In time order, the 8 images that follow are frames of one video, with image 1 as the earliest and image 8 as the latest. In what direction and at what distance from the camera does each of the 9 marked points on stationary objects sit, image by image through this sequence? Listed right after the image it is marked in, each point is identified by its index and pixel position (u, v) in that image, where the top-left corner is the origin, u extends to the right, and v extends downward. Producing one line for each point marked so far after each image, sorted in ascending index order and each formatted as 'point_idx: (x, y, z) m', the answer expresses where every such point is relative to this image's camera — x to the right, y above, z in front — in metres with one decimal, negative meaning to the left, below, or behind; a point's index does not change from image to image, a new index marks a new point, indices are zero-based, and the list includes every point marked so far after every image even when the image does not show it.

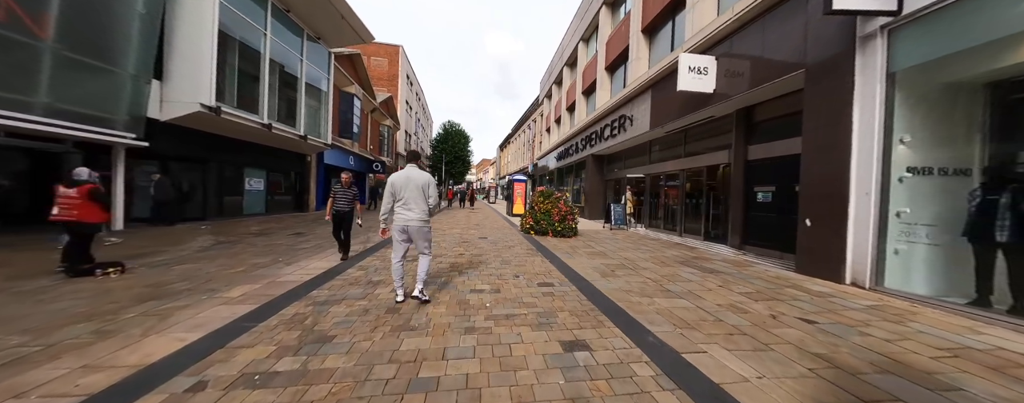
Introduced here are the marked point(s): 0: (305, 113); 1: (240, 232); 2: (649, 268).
0: (-12.5, +5.3, +14.9) m
1: (-10.3, -1.2, +9.3) m
2: (+3.4, -1.7, +6.1) m
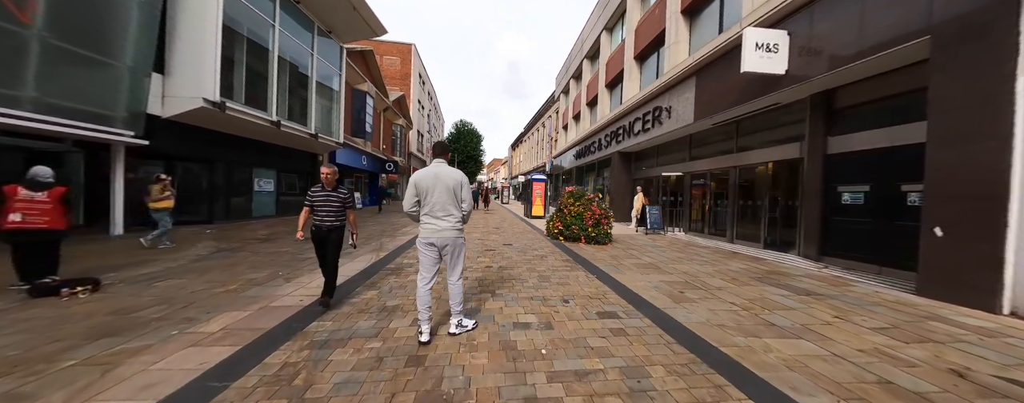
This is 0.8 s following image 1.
0: (-11.4, +5.2, +14.3) m
1: (-9.4, -1.3, +8.6) m
2: (+4.2, -1.7, +4.9) m
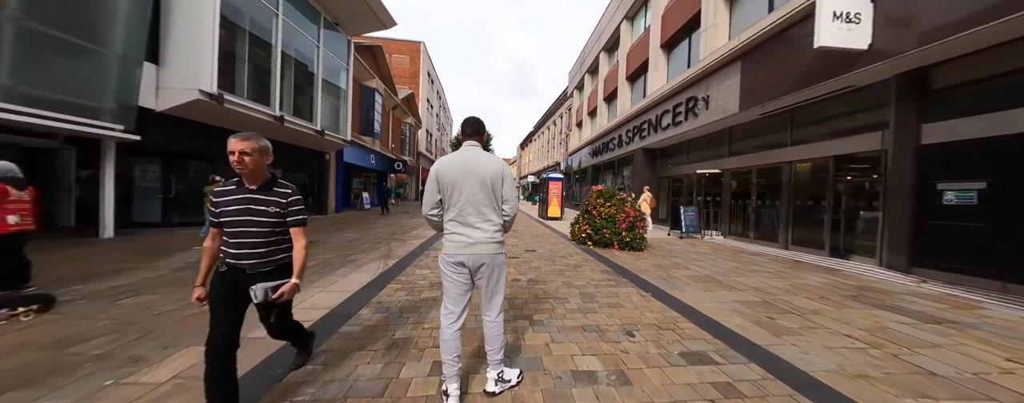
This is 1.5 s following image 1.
0: (-10.5, +5.2, +13.7) m
1: (-8.7, -1.3, +8.0) m
2: (+4.8, -1.7, +3.8) m
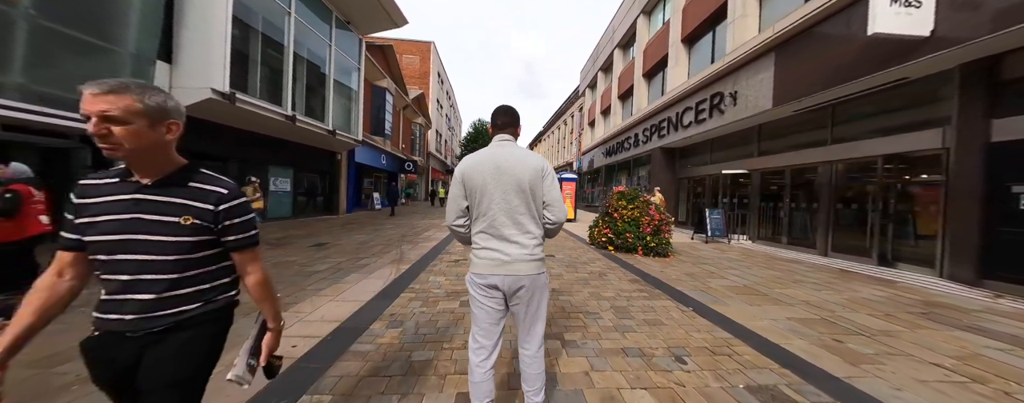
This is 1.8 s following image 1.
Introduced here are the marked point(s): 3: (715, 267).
0: (-9.8, +5.2, +13.6) m
1: (-8.2, -1.3, +7.8) m
2: (+5.2, -1.8, +3.3) m
3: (+5.0, -1.6, +6.1) m
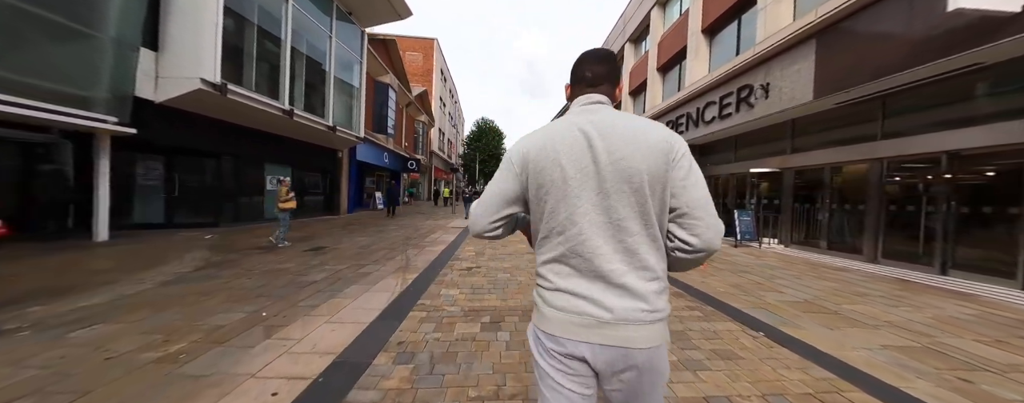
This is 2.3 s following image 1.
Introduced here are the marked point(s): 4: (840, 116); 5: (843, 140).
0: (-9.3, +5.2, +13.0) m
1: (-7.8, -1.3, +7.2) m
2: (+5.6, -1.8, +2.6) m
3: (+5.4, -1.6, +5.5) m
4: (+10.1, +2.6, +7.7) m
5: (+10.1, +1.9, +7.6) m
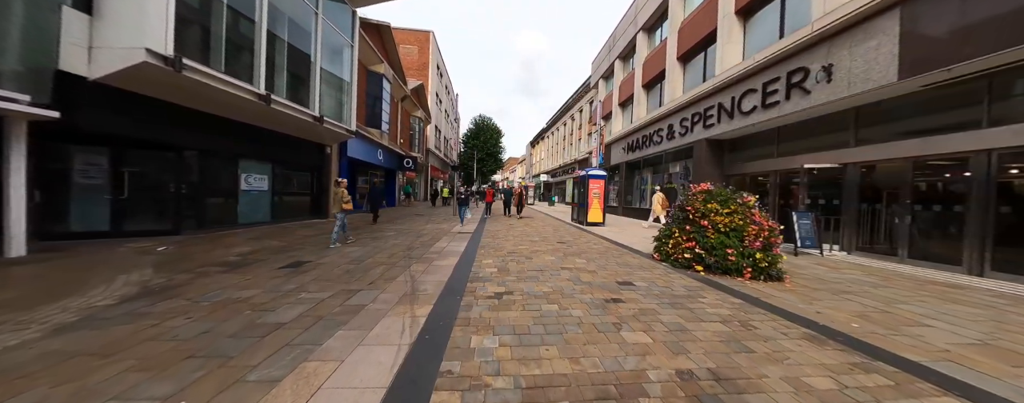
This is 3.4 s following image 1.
0: (-8.8, +5.1, +11.5) m
1: (-7.1, -1.4, +5.7) m
2: (+6.3, -1.9, +1.4) m
3: (+6.1, -1.7, +4.3) m
4: (+10.7, +2.6, +6.6) m
5: (+10.7, +1.9, +6.5) m
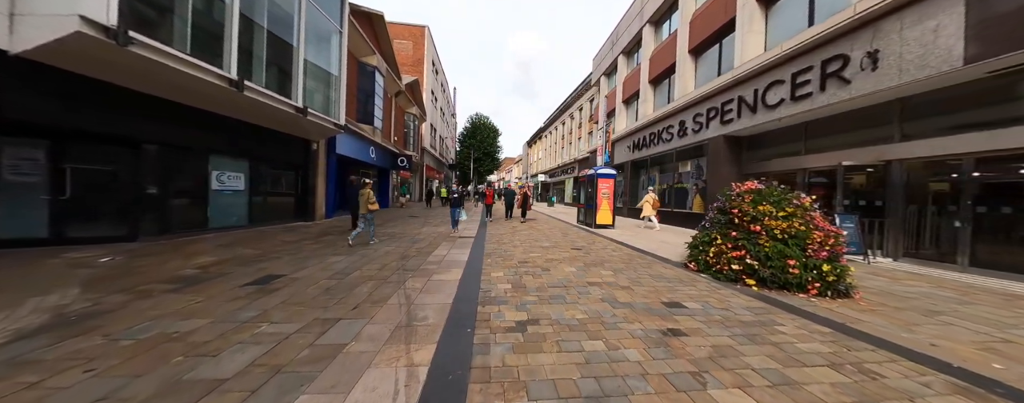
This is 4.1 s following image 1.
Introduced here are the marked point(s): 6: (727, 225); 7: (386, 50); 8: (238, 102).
0: (-8.7, +5.1, +10.4) m
1: (-6.8, -1.4, +4.7) m
2: (+6.7, -1.9, +0.6) m
3: (+6.5, -1.7, +3.5) m
4: (+11.0, +2.6, +5.9) m
5: (+11.0, +1.9, +5.8) m
6: (+4.3, -0.5, +5.0) m
7: (-9.3, +11.1, +18.2) m
8: (-8.9, +3.2, +8.2) m
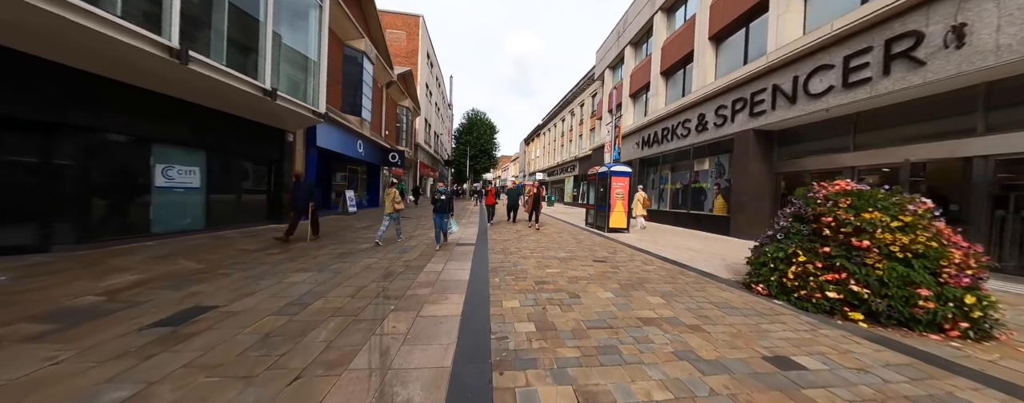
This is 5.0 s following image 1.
0: (-8.5, +5.1, +9.0) m
1: (-6.5, -1.5, +3.3) m
2: (+7.1, -2.0, -0.5) m
3: (+6.8, -1.8, +2.4) m
4: (+11.3, +2.5, +4.8) m
5: (+11.3, +1.8, +4.8) m
6: (+4.6, -0.6, +3.8) m
7: (-9.2, +11.2, +16.7) m
8: (-8.7, +3.2, +6.7) m
